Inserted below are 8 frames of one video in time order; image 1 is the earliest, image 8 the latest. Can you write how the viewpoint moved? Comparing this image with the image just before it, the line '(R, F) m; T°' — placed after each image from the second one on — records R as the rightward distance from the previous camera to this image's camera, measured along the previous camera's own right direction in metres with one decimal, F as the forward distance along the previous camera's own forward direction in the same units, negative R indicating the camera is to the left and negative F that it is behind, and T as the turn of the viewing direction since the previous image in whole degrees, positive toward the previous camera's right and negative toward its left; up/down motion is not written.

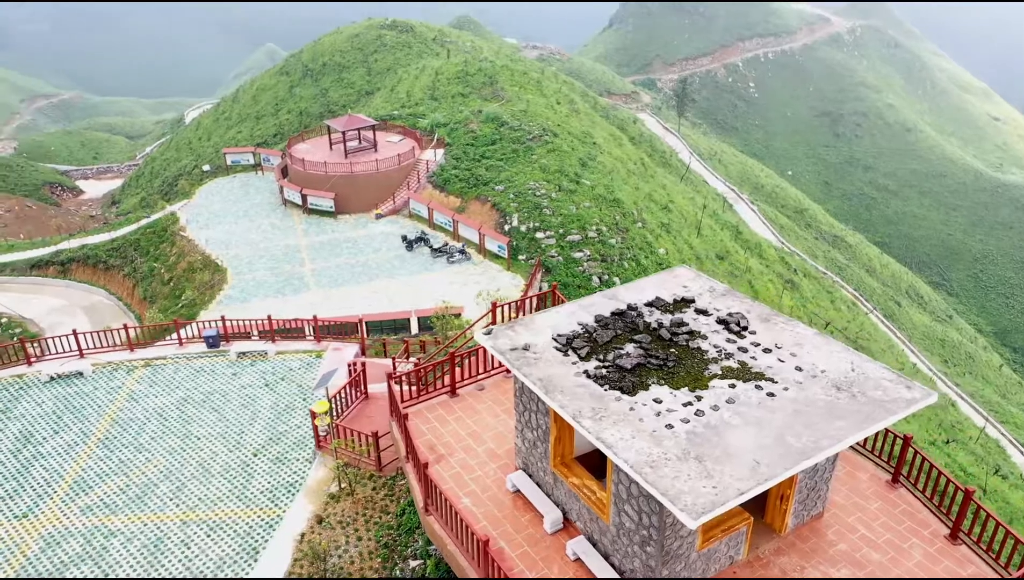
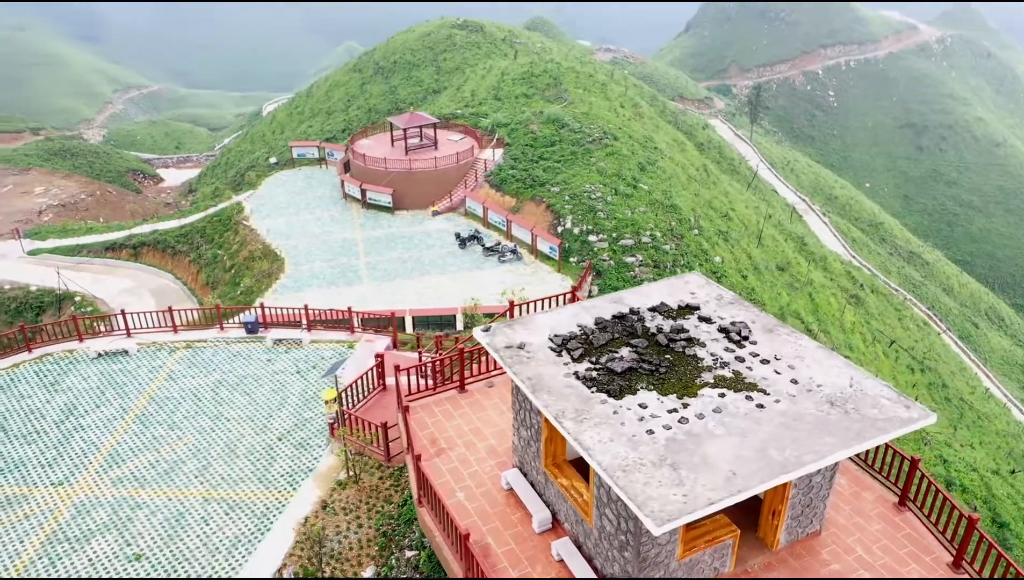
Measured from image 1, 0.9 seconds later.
(+0.5, 0.0) m; -5°
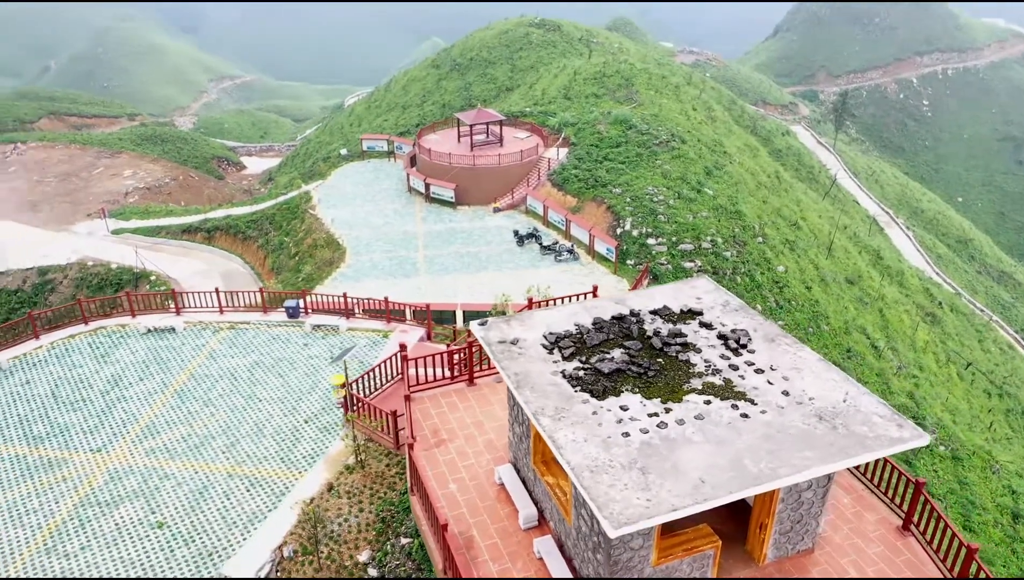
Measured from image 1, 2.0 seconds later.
(+0.6, 0.0) m; -5°
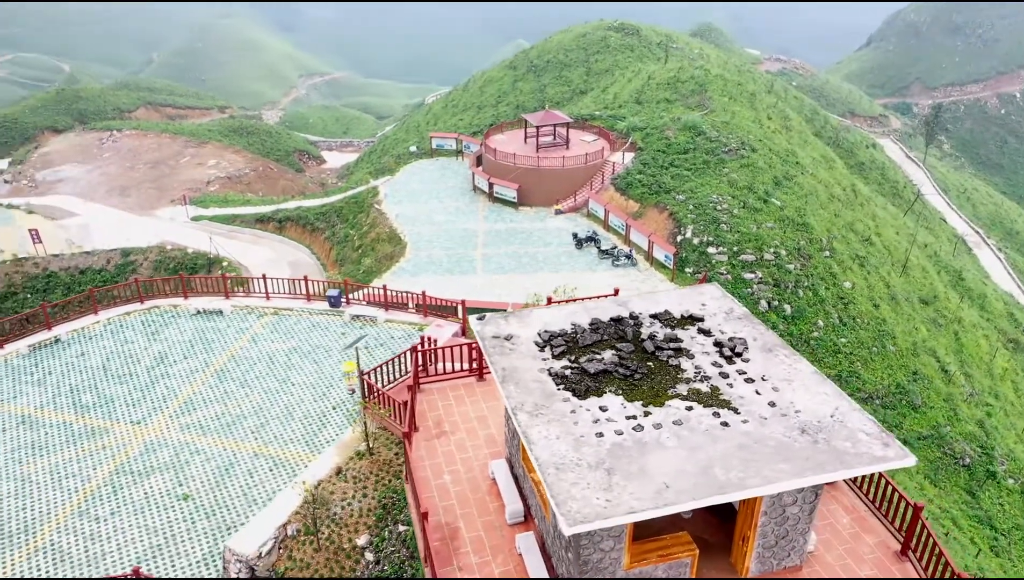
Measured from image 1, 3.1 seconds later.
(+0.6, 0.0) m; -5°
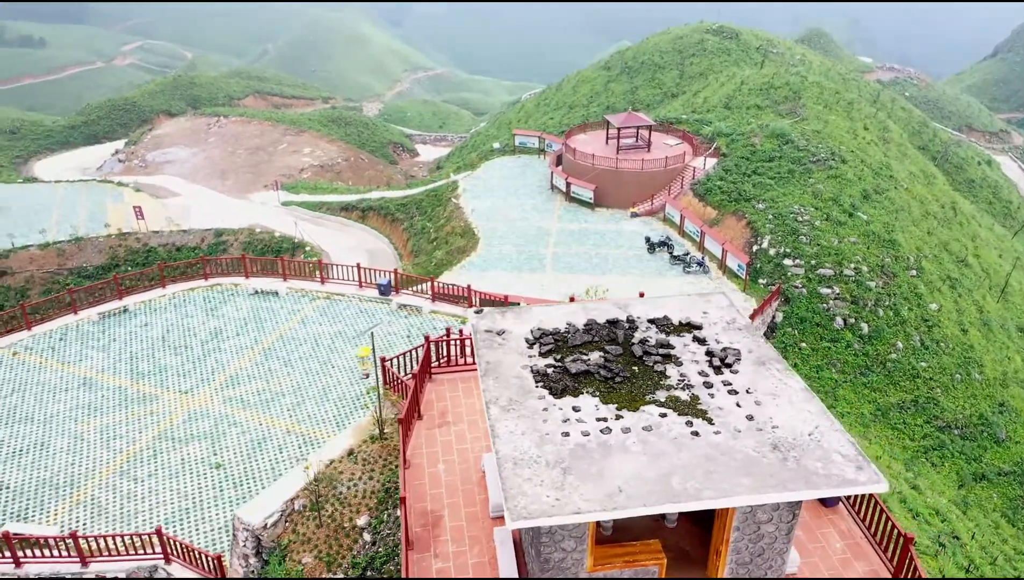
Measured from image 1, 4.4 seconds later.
(+0.7, 0.0) m; -6°
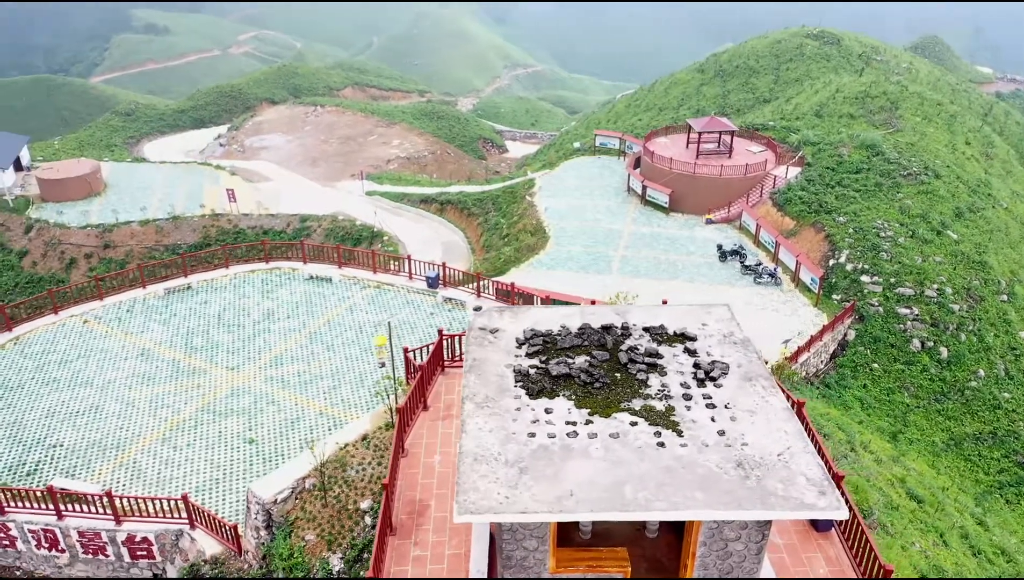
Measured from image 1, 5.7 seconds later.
(+0.7, -0.1) m; -6°
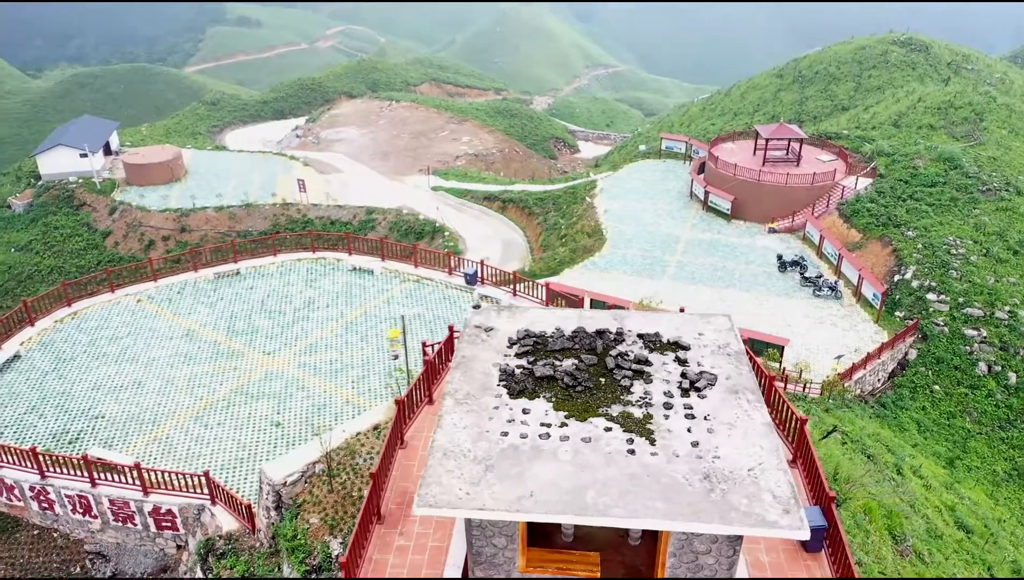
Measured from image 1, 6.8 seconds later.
(+0.6, 0.0) m; -5°
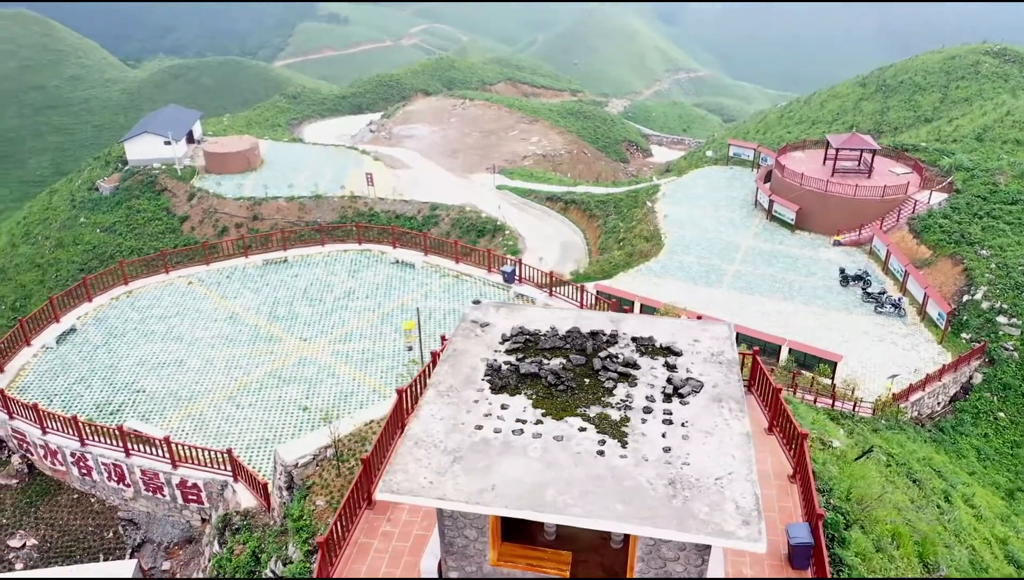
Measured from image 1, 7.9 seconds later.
(+0.6, 0.0) m; -5°
